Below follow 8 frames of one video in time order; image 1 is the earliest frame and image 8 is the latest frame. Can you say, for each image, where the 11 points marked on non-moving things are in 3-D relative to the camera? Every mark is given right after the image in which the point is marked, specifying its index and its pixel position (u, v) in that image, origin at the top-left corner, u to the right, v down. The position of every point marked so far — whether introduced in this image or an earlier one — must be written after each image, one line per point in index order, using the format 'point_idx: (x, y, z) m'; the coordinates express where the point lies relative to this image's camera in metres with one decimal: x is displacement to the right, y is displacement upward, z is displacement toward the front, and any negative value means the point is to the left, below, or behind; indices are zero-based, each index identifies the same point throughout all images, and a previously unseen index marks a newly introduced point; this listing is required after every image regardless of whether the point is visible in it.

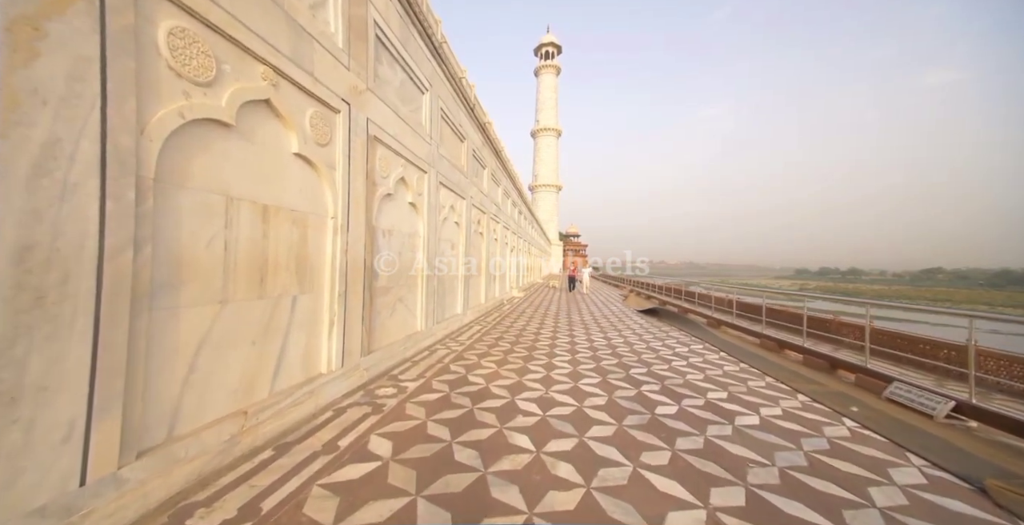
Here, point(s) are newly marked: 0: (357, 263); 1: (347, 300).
0: (-1.5, 0.0, +3.2) m
1: (-1.6, -0.4, +3.1) m
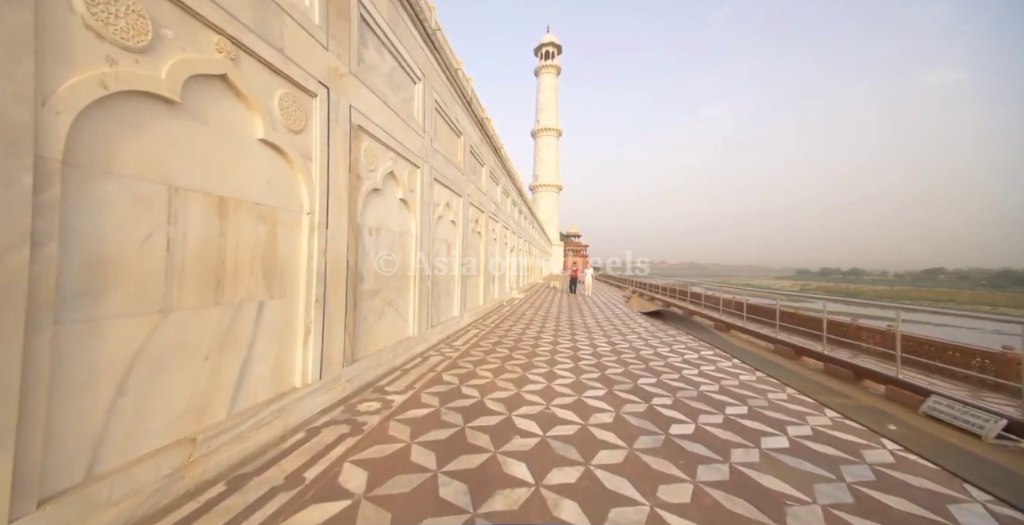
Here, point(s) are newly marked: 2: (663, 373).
0: (-1.6, 0.0, +2.9) m
1: (-1.6, -0.4, +2.8) m
2: (+1.9, -1.4, +4.0) m
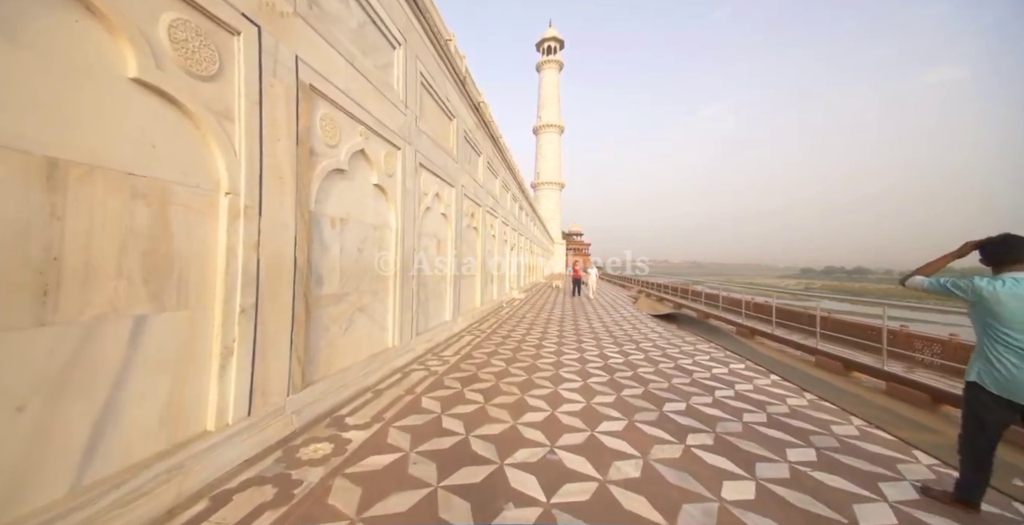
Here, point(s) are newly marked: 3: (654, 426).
0: (-1.6, 0.0, +2.2) m
1: (-1.6, -0.4, +2.1) m
2: (+1.8, -1.3, +3.3) m
3: (+1.1, -1.3, +2.6) m
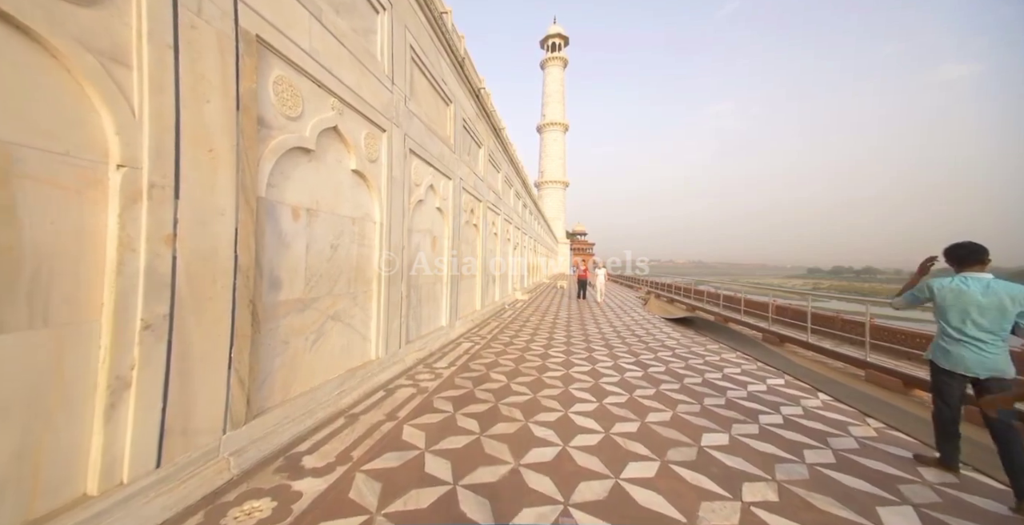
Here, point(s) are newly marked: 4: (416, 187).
0: (-1.6, 0.0, +1.7) m
1: (-1.6, -0.4, +1.6) m
2: (+1.8, -1.3, +2.7) m
3: (+1.1, -1.3, +2.0) m
4: (-1.2, +1.0, +4.2) m
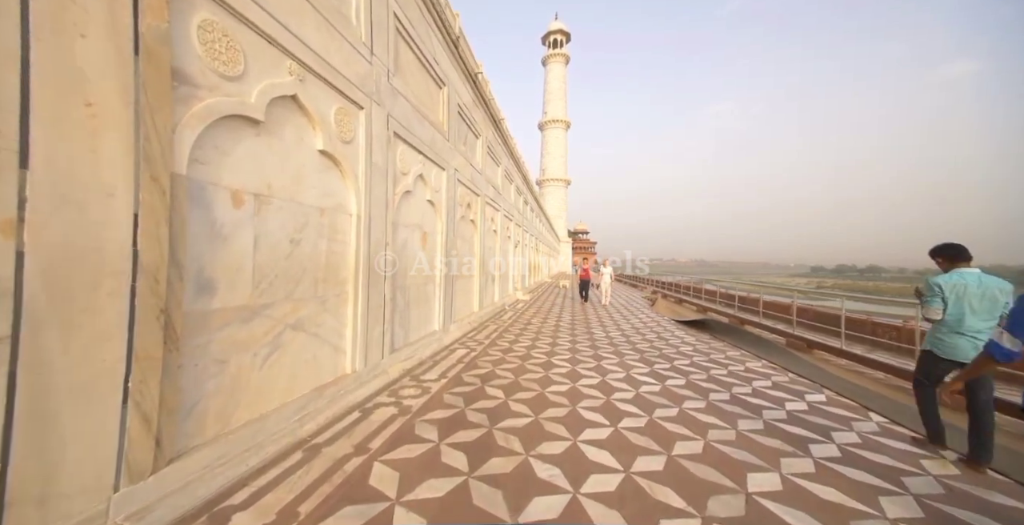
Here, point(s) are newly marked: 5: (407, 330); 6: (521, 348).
0: (-1.6, 0.0, +1.3) m
1: (-1.7, -0.3, +1.1) m
2: (+1.8, -1.3, +2.2) m
3: (+1.1, -1.3, +1.5) m
4: (-1.3, +1.0, +3.7) m
5: (-1.3, -0.8, +3.9) m
6: (+0.1, -1.4, +5.3) m
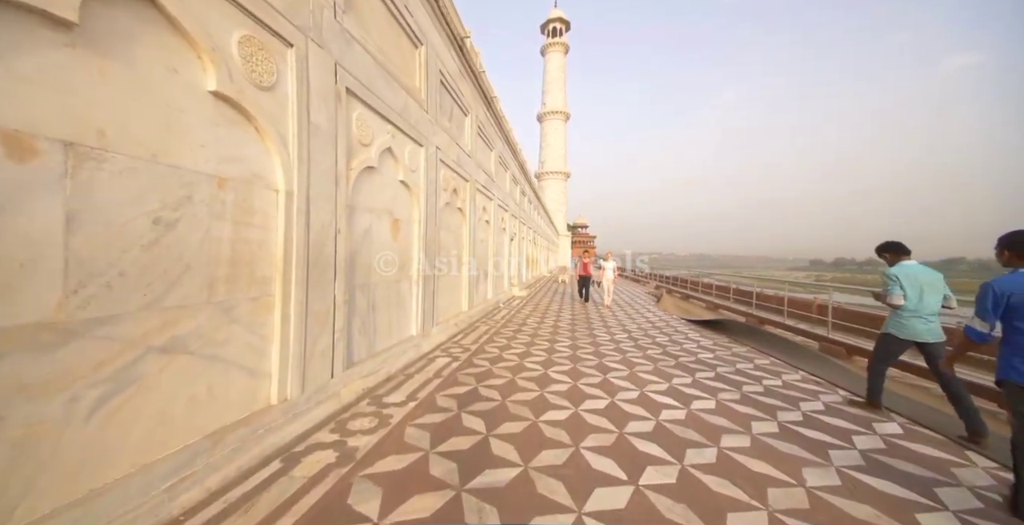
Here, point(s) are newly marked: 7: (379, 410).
0: (-1.7, 0.0, +0.5) m
1: (-1.8, -0.3, +0.4) m
2: (+1.7, -1.3, +1.5) m
3: (+1.0, -1.2, +0.8) m
4: (-1.4, +1.1, +3.0) m
5: (-1.4, -0.7, +3.2) m
6: (0.0, -1.3, +4.5) m
7: (-1.1, -1.2, +2.6) m
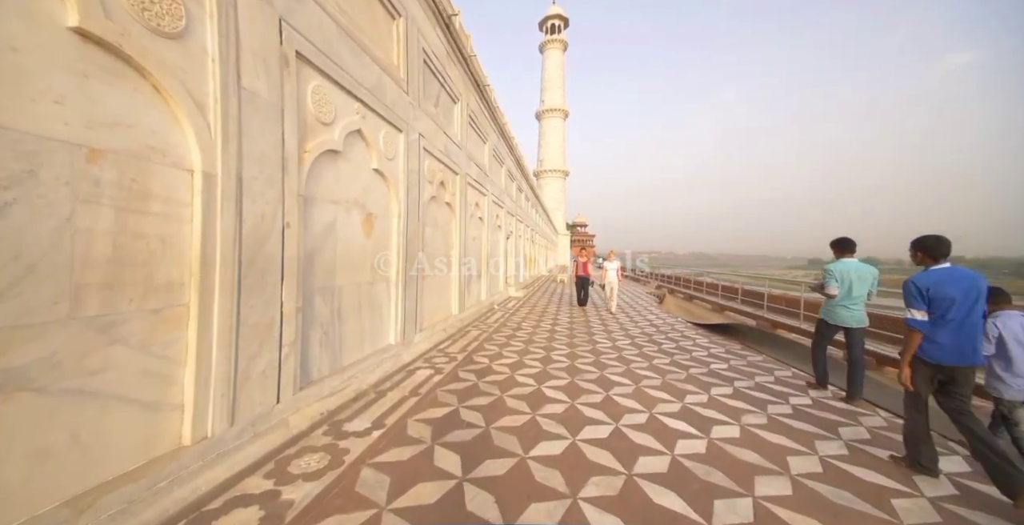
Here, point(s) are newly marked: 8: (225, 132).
0: (-1.8, 0.0, +0.1) m
1: (-1.9, -0.3, -0.1) m
2: (+1.6, -1.3, +1.1) m
3: (+0.9, -1.2, +0.4) m
4: (-1.5, +1.1, +2.5) m
5: (-1.5, -0.7, +2.7) m
6: (-0.1, -1.3, +4.1) m
7: (-1.2, -1.2, +2.2) m
8: (-1.6, +0.7, +1.8) m
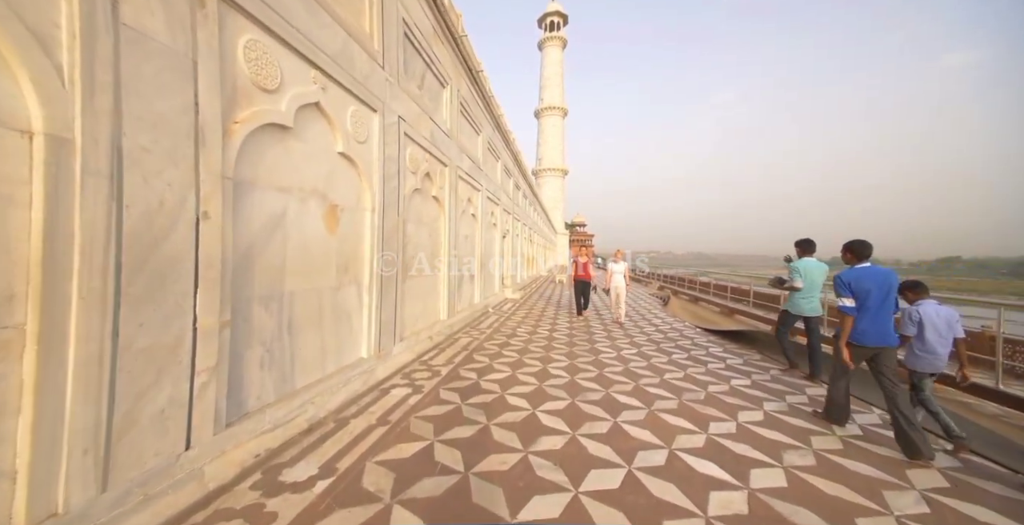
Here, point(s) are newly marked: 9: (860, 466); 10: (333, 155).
0: (-1.9, 0.0, -0.4) m
1: (-1.9, -0.3, -0.6) m
2: (+1.5, -1.3, +0.6) m
3: (+0.8, -1.3, -0.1) m
4: (-1.6, +1.1, +2.0) m
5: (-1.6, -0.8, +2.2) m
6: (-0.2, -1.3, +3.6) m
7: (-1.2, -1.2, +1.7) m
8: (-1.7, +0.7, +1.3) m
9: (+2.2, -1.3, +2.0) m
10: (-1.5, +0.9, +2.7) m
